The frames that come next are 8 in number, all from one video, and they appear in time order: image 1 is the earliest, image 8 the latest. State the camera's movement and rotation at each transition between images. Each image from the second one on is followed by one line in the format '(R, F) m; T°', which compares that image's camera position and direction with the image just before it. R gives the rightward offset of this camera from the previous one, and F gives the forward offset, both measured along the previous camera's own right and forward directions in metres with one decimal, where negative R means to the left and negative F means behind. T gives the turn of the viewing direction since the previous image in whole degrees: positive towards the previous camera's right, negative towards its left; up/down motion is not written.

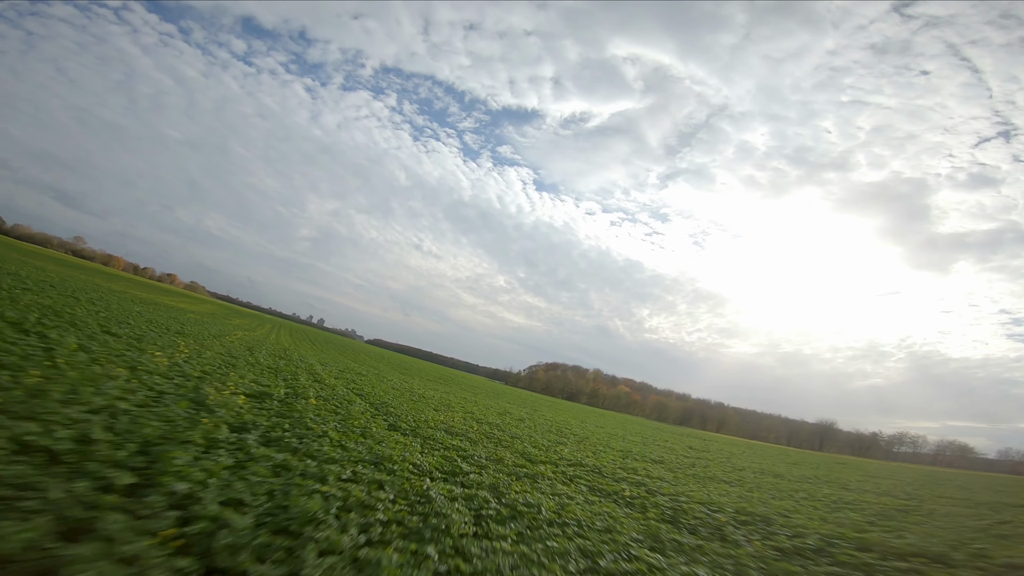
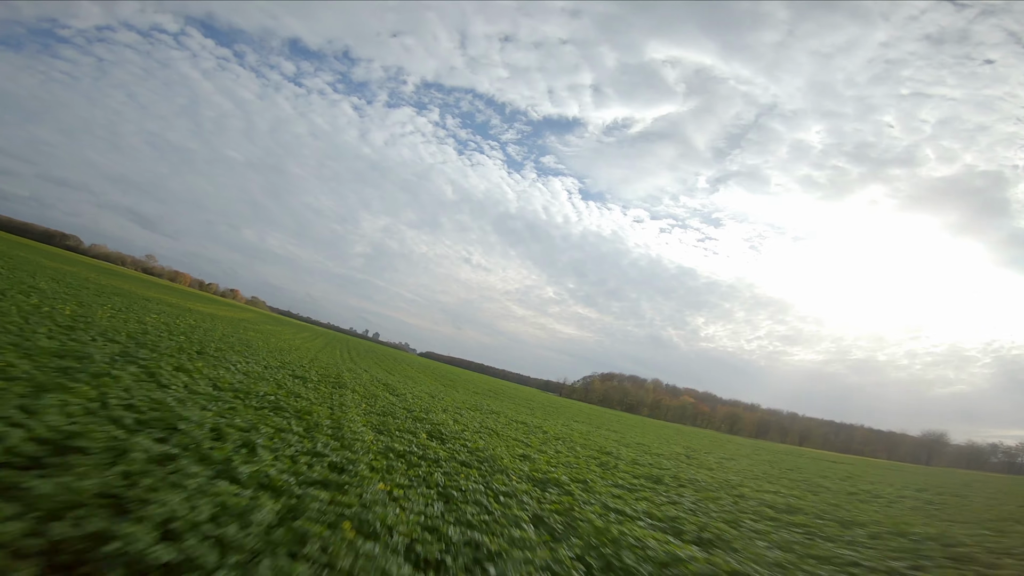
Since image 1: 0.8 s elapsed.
(-0.5, +3.4) m; -7°
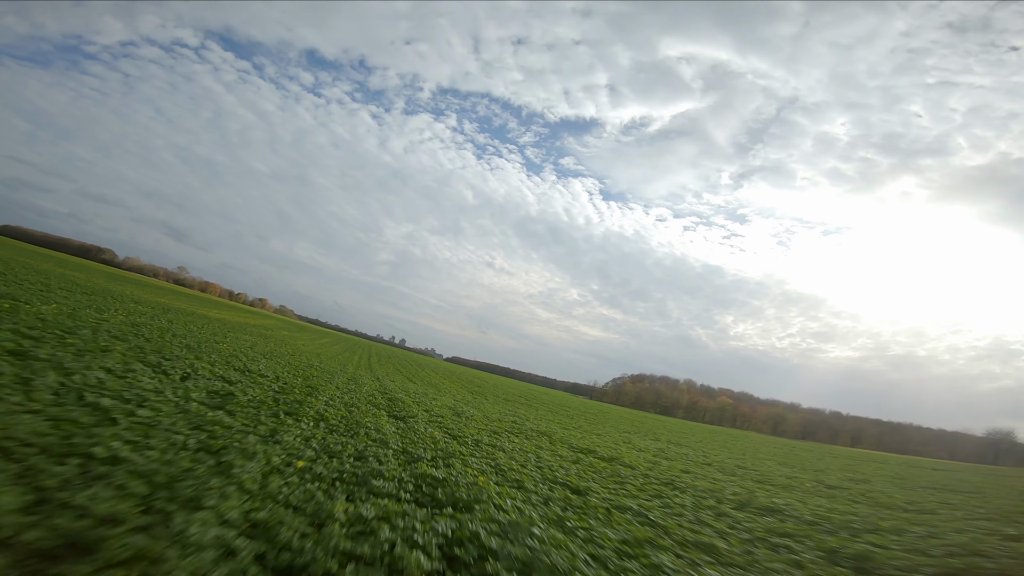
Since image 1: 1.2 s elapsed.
(-0.3, +1.6) m; -3°
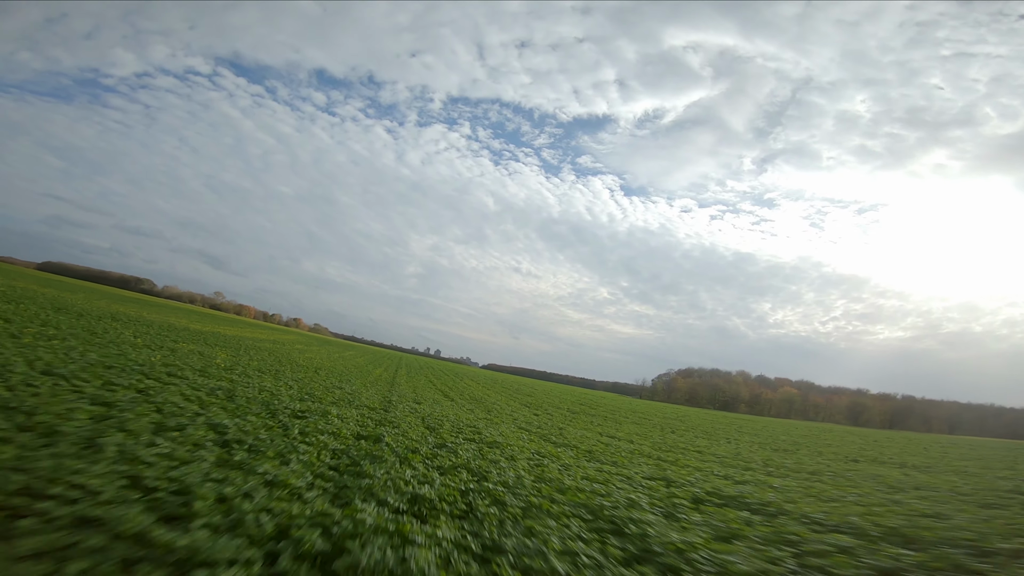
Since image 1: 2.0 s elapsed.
(-0.8, +3.2) m; -4°
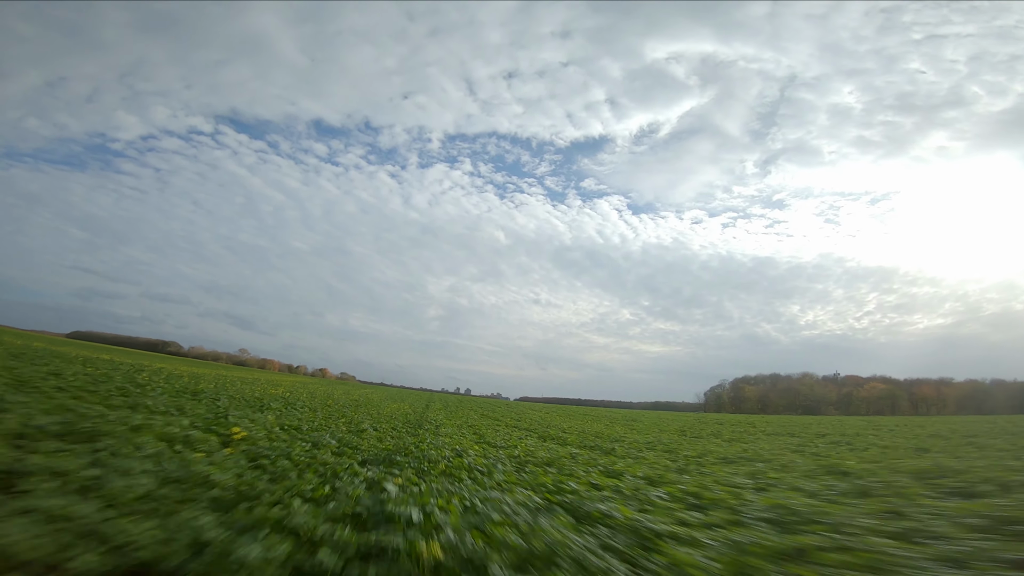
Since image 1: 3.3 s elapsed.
(-1.3, +5.3) m; -2°
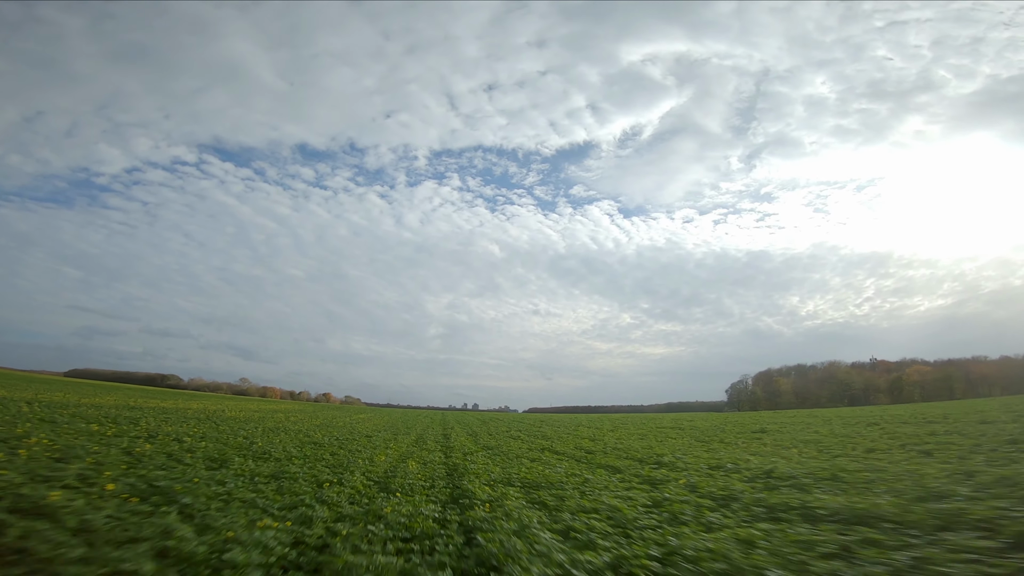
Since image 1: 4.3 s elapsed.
(-1.3, +3.8) m; 0°
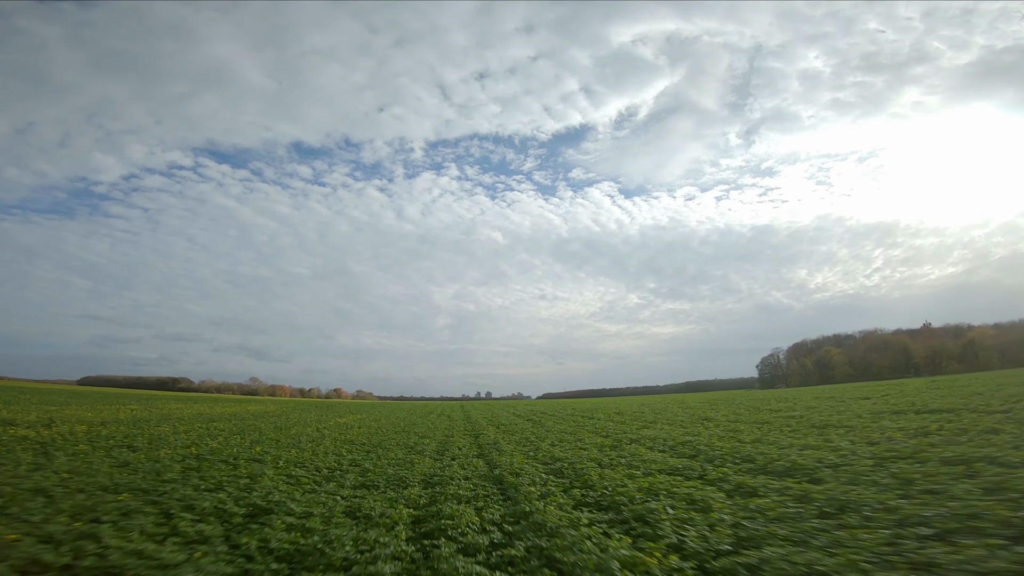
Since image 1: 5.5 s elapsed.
(-2.0, +4.2) m; -1°
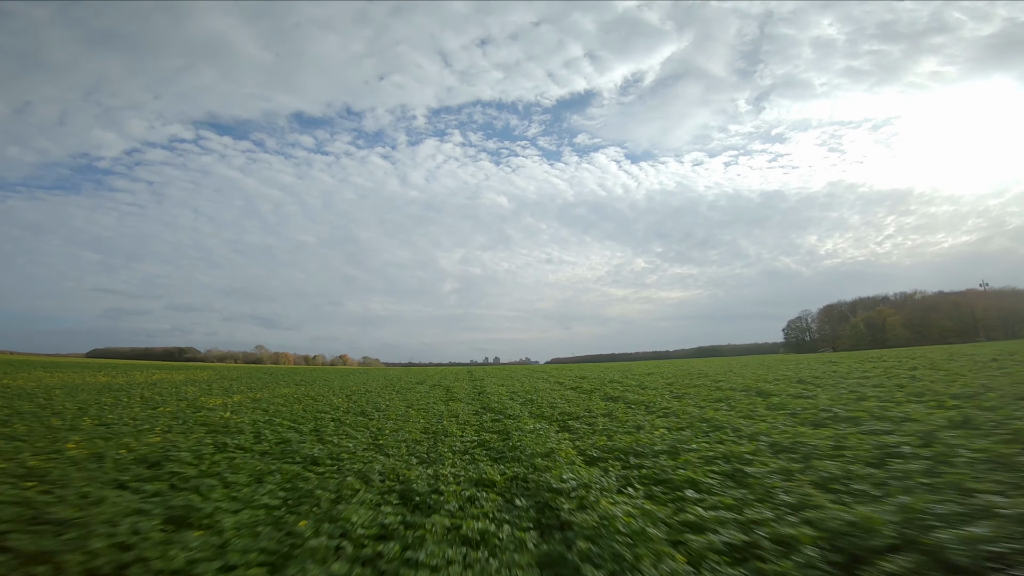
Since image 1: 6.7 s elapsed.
(-1.3, +4.5) m; -1°
